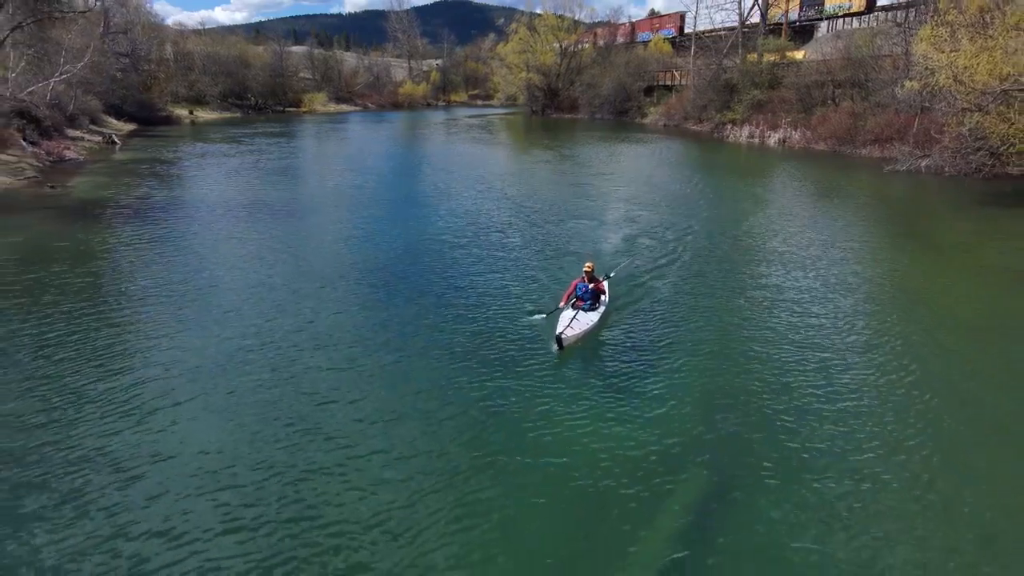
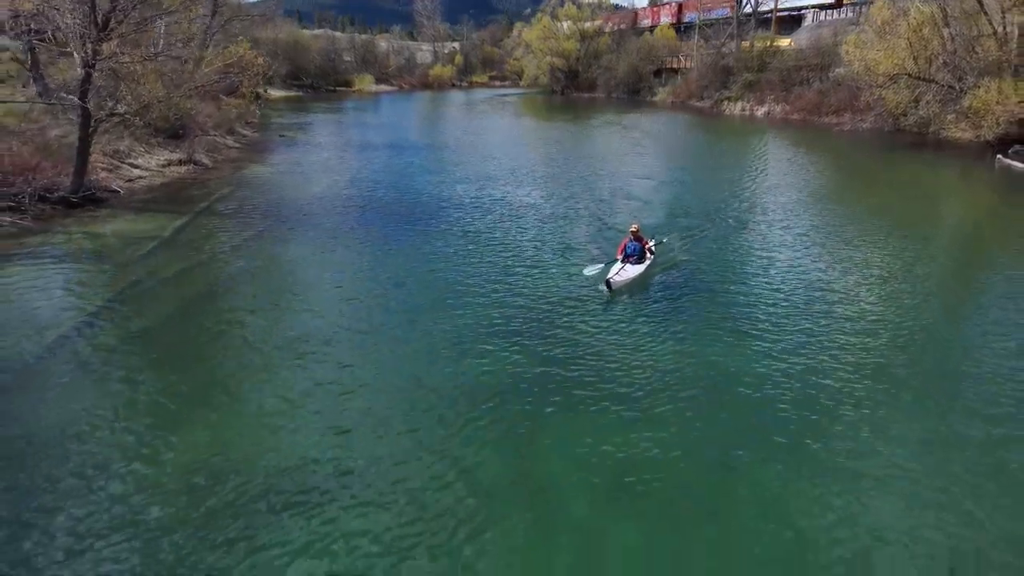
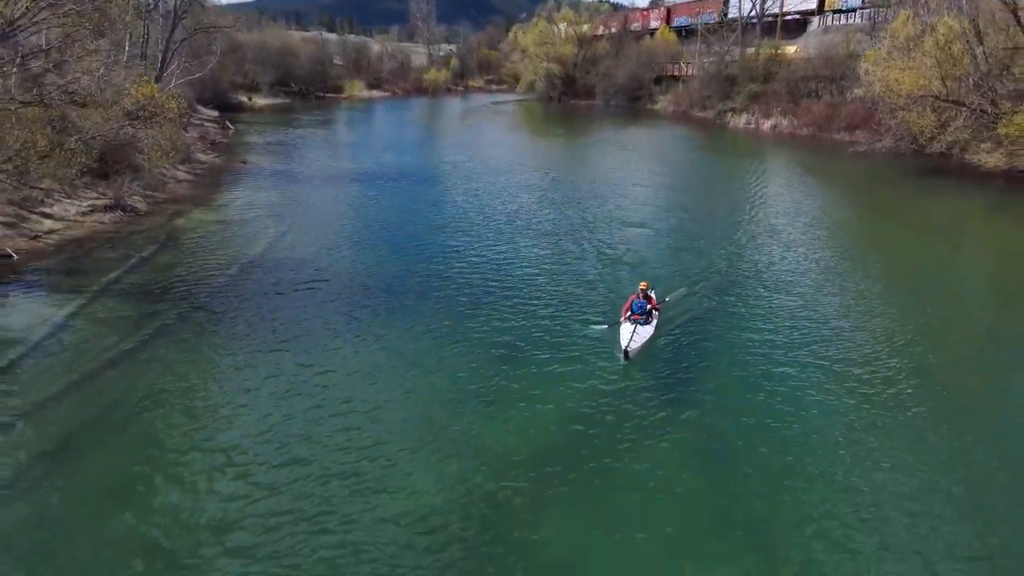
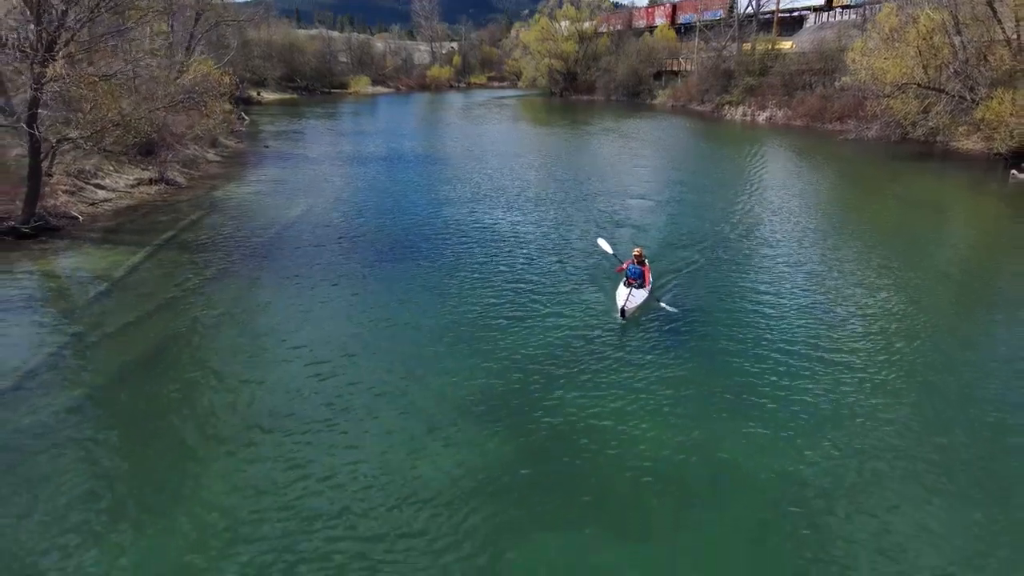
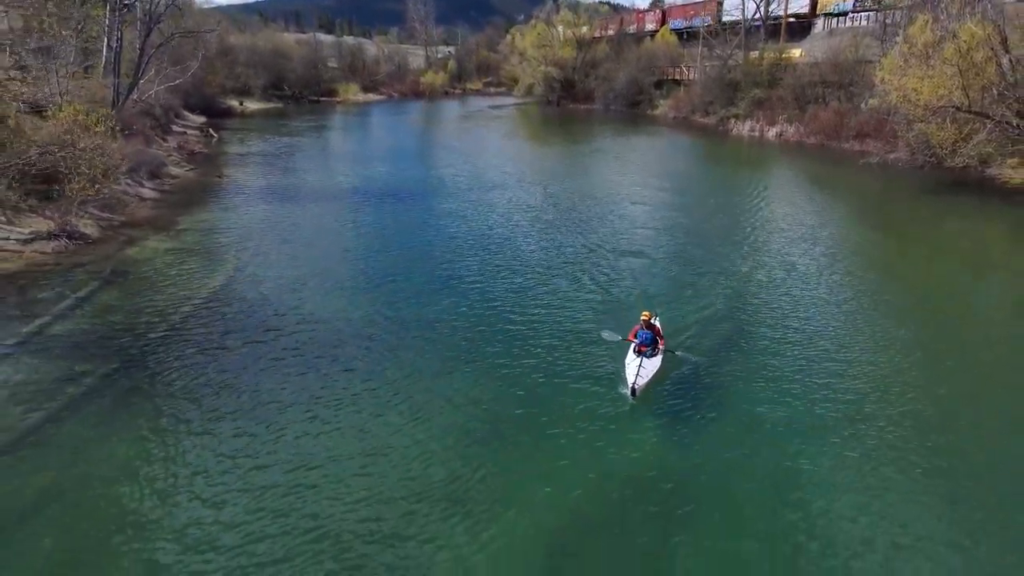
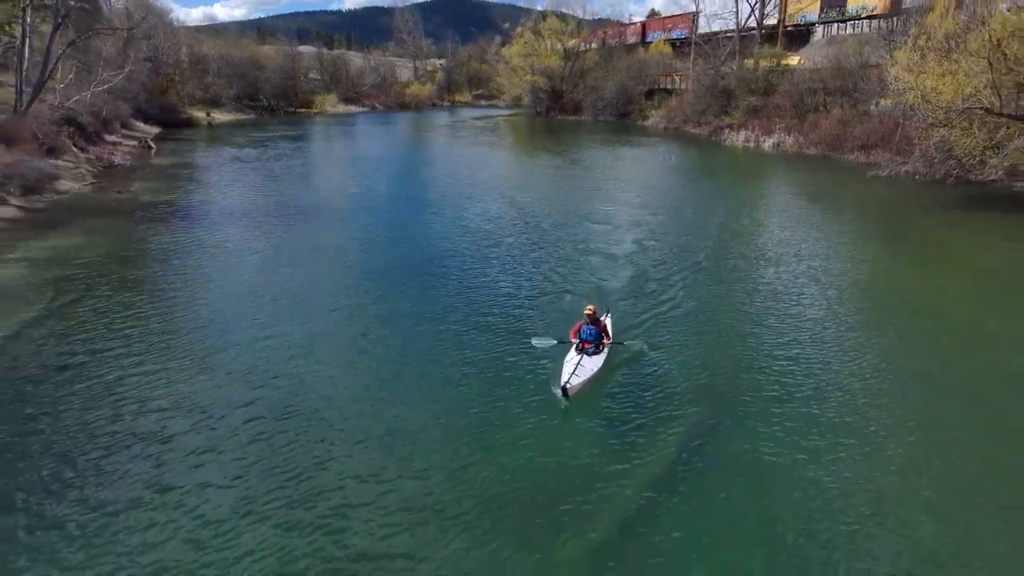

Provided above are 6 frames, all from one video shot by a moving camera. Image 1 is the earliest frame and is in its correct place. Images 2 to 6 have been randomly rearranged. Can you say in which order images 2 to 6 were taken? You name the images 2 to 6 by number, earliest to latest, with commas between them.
6, 5, 3, 4, 2
